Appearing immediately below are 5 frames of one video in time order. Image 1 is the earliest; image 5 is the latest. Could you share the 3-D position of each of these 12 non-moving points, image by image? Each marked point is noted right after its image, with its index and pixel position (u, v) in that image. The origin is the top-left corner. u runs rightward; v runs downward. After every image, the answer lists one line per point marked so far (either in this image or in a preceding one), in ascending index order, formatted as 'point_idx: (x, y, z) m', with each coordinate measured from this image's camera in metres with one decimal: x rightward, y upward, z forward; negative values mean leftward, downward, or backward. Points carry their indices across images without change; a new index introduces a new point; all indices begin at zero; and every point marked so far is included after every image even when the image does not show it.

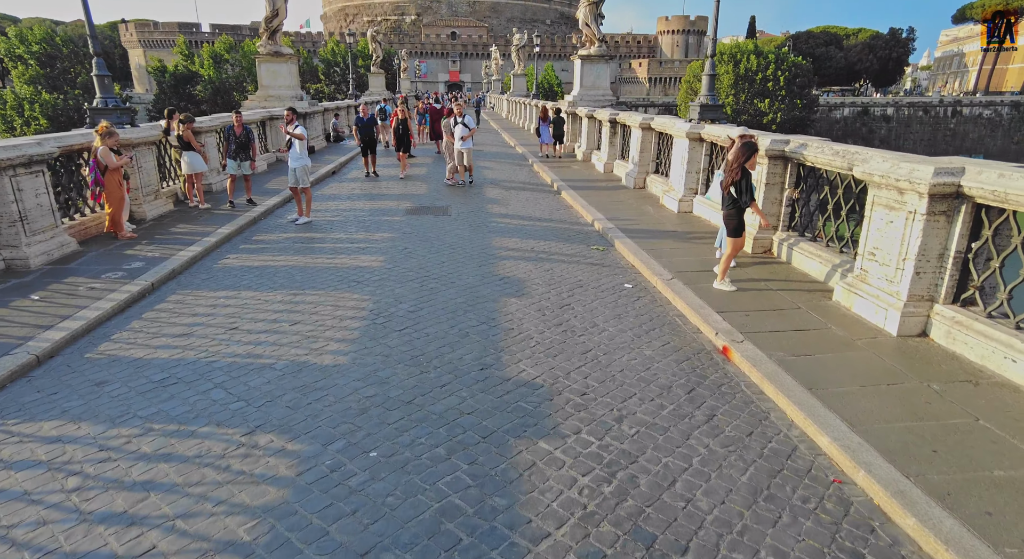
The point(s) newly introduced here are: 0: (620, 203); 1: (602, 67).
0: (+1.8, +1.2, +9.6) m
1: (+2.9, +6.7, +18.3) m
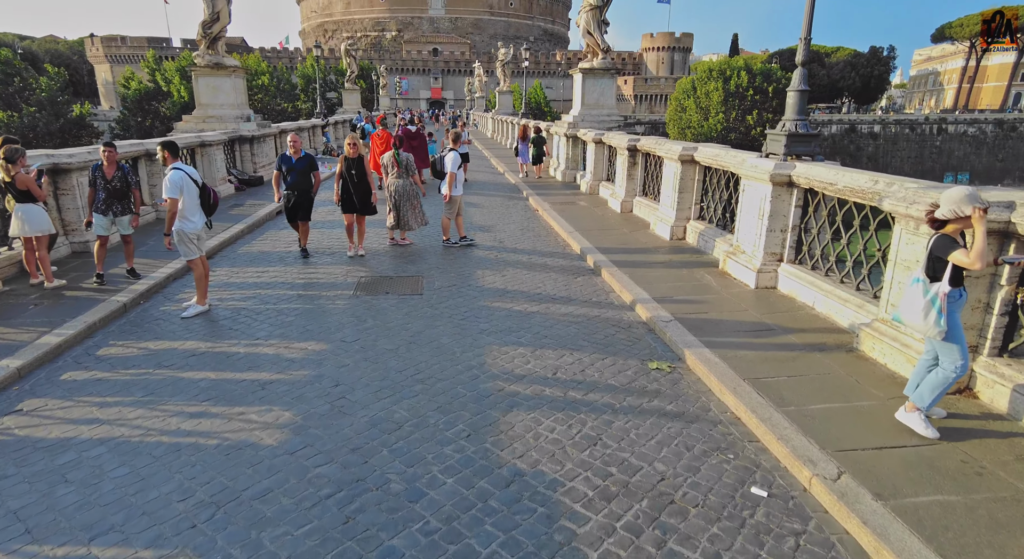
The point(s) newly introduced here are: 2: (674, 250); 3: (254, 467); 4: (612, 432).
0: (+1.7, +0.1, +6.8) m
1: (+2.6, +5.3, +15.7) m
2: (+2.2, +0.3, +7.9) m
3: (-1.4, -1.0, +3.1) m
4: (+0.6, -0.9, +3.5) m
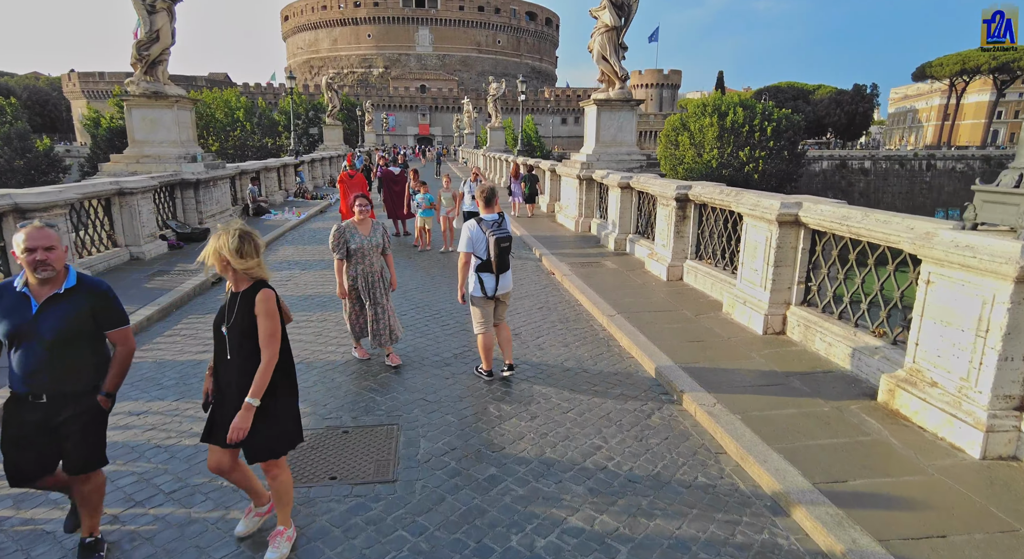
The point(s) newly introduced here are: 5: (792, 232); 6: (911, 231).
0: (+2.0, -1.0, +4.2) m
1: (+2.6, +3.8, +13.3) m
2: (+2.4, -0.8, +5.3) m
3: (-1.0, -1.8, +0.3) m
4: (+1.0, -1.8, +0.8) m
5: (+2.8, +0.5, +5.9) m
6: (+2.9, +0.4, +4.2) m
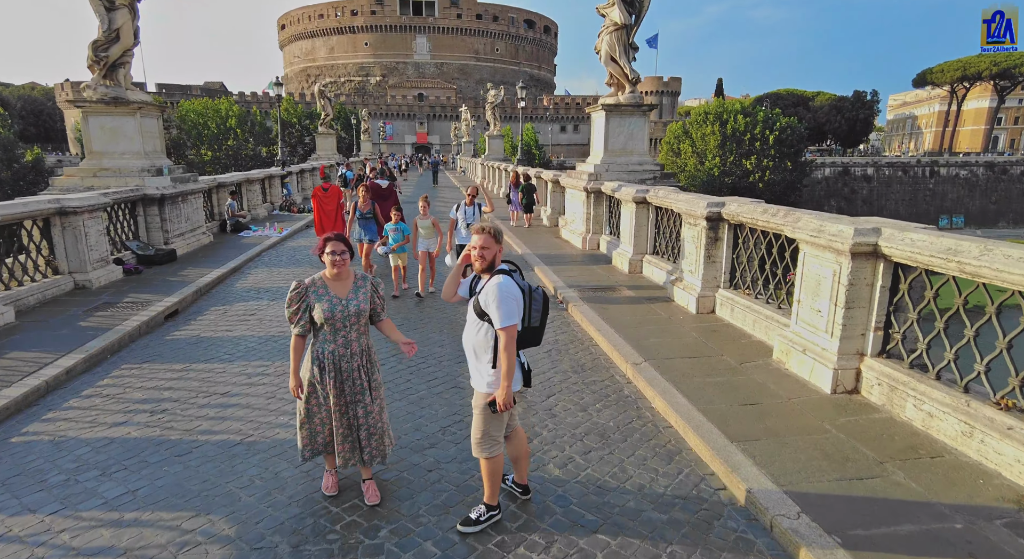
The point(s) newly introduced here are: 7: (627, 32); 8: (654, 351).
0: (+2.0, -1.3, +2.9) m
1: (+2.6, +3.3, +12.1) m
2: (+2.4, -1.1, +4.1) m
3: (-1.0, -2.1, -1.0) m
4: (+1.0, -2.1, -0.5) m
5: (+2.9, +0.1, +4.7) m
6: (+2.9, 0.0, +3.0) m
7: (+2.3, +5.0, +11.6) m
8: (+1.5, -0.7, +5.9) m
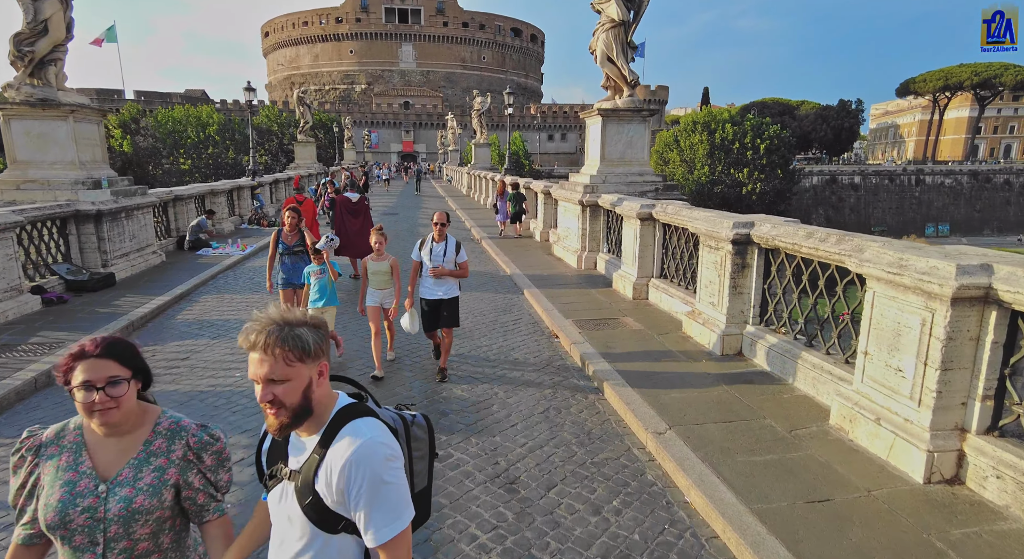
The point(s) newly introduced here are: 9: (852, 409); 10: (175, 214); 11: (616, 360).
0: (+2.0, -1.6, +1.7) m
1: (+2.4, +2.9, +11.0) m
2: (+2.4, -1.4, +2.8) m
3: (-0.9, -2.4, -2.3) m
4: (+1.0, -2.4, -1.7) m
5: (+2.8, -0.2, +3.5) m
6: (+2.9, -0.3, +1.8) m
7: (+2.1, +4.5, +10.5) m
8: (+1.4, -1.1, +4.7) m
9: (+2.5, -0.9, +4.2) m
10: (-7.8, +1.5, +13.4) m
11: (+1.1, -0.8, +5.9) m
